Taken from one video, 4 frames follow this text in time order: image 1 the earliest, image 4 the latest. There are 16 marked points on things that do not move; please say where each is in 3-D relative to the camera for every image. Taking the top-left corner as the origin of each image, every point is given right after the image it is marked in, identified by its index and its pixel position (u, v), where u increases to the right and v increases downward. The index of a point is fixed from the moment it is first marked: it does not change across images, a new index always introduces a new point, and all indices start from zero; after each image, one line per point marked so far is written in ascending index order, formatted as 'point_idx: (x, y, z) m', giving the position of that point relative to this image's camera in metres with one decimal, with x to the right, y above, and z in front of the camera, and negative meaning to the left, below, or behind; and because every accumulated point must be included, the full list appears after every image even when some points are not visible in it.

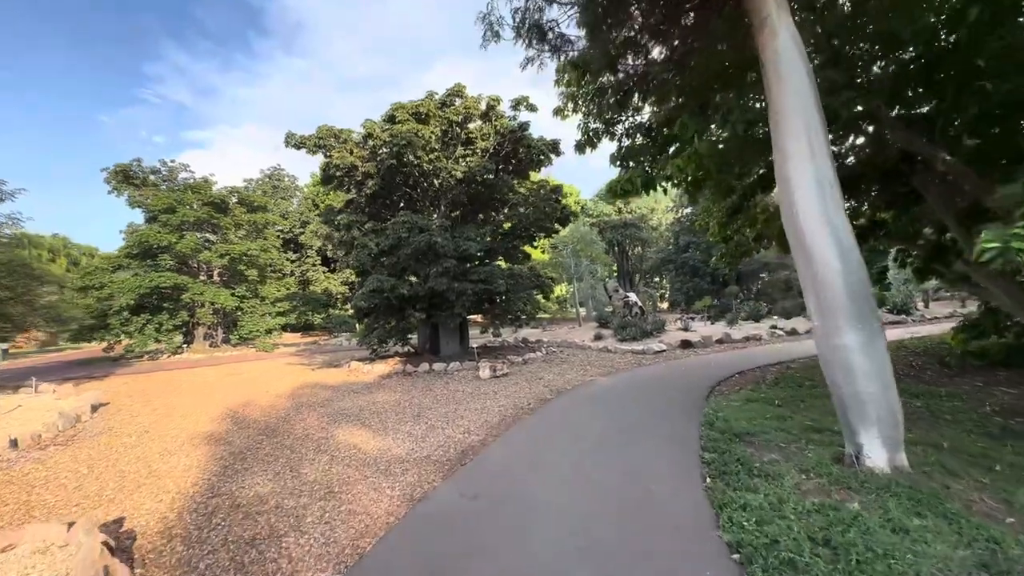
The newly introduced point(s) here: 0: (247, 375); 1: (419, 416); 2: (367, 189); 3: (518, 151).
0: (-5.9, -1.9, +10.0) m
1: (-1.0, -1.4, +4.8) m
2: (-2.7, +1.8, +8.3) m
3: (+0.1, +2.7, +9.0) m
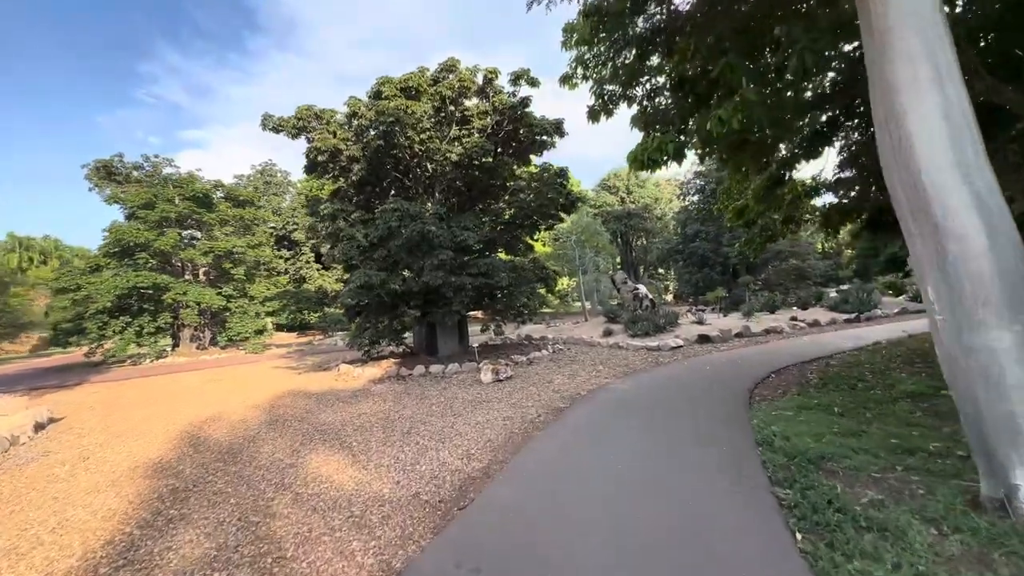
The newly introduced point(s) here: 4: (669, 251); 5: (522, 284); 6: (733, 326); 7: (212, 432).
0: (-5.8, -1.9, +9.3) m
1: (-0.9, -1.3, +4.0) m
2: (-2.7, +1.9, +7.5) m
3: (+0.1, +2.9, +8.2) m
4: (+6.5, +1.5, +18.7) m
5: (+0.2, +0.1, +9.0) m
6: (+5.0, -0.9, +10.2) m
7: (-3.0, -1.4, +4.5) m
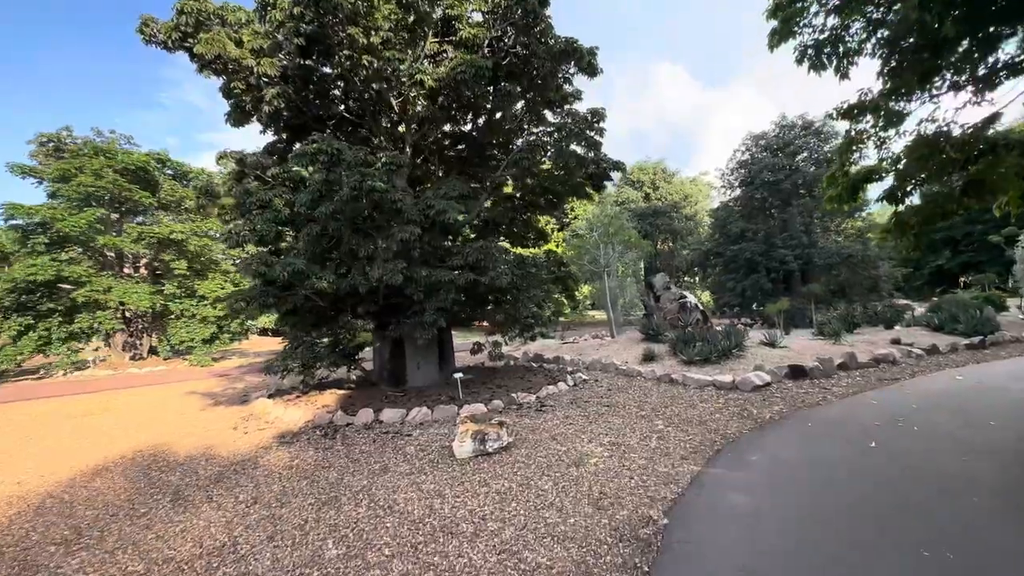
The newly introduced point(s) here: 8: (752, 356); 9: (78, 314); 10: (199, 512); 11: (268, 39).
0: (-5.7, -1.8, +6.6) m
1: (-1.0, -1.3, +1.3) m
2: (-2.6, +1.9, +4.8) m
3: (+0.2, +2.8, +5.4) m
4: (+6.8, +1.2, +15.8) m
5: (+0.3, 0.0, +6.2) m
6: (+5.1, -1.0, +7.3) m
7: (-3.1, -1.3, +1.7) m
8: (+3.8, -1.1, +7.1) m
9: (-9.9, -0.6, +10.2) m
10: (-1.9, -1.4, +2.8) m
11: (-2.6, +2.6, +4.8) m
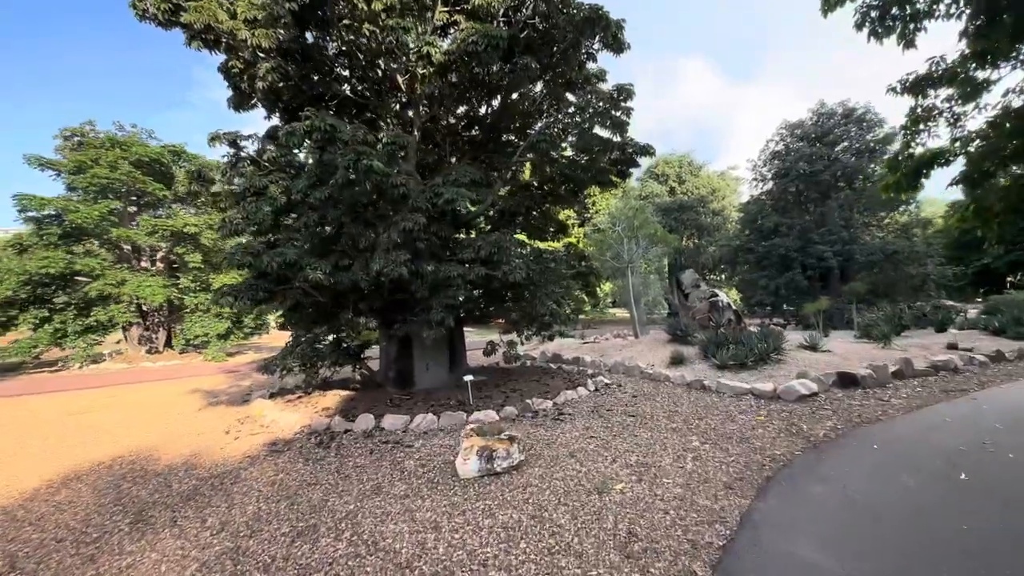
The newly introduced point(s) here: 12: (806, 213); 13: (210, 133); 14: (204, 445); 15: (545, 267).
0: (-5.5, -1.7, +6.4) m
1: (-1.0, -1.2, +0.8) m
2: (-2.4, +2.0, +4.4) m
3: (+0.4, +2.9, +4.9) m
4: (+7.5, +1.3, +15.0) m
5: (+0.5, +0.1, +5.7) m
6: (+5.3, -1.0, +6.6) m
7: (-3.1, -1.3, +1.4) m
8: (+4.0, -1.0, +6.5) m
9: (-9.5, -0.4, +10.2) m
10: (-1.9, -1.3, +2.4) m
11: (-2.4, +2.7, +4.4) m
12: (+9.0, +2.3, +13.8) m
13: (-3.1, +1.6, +4.8) m
14: (-2.9, -1.4, +4.1) m
15: (+0.4, +0.3, +5.7) m
